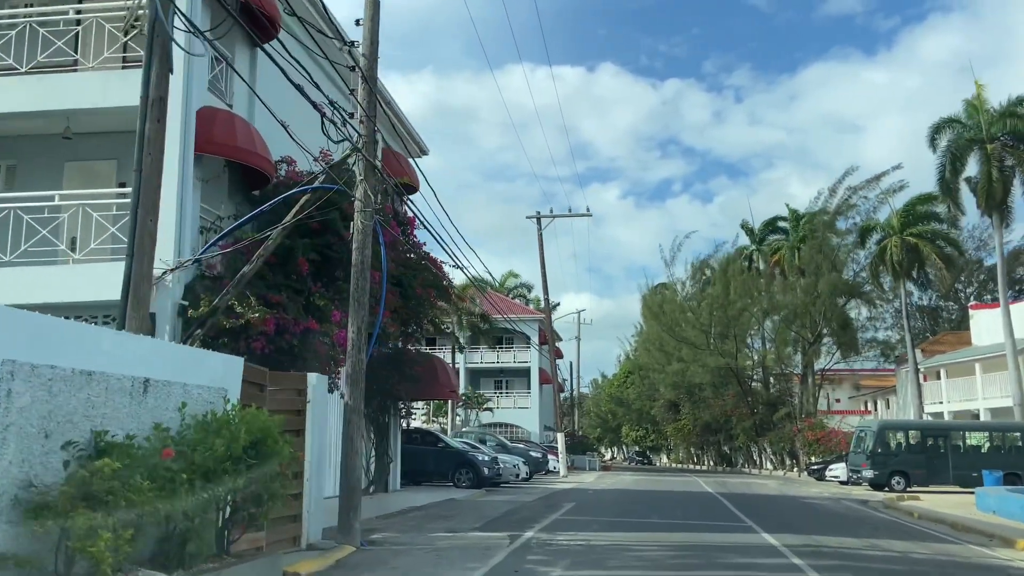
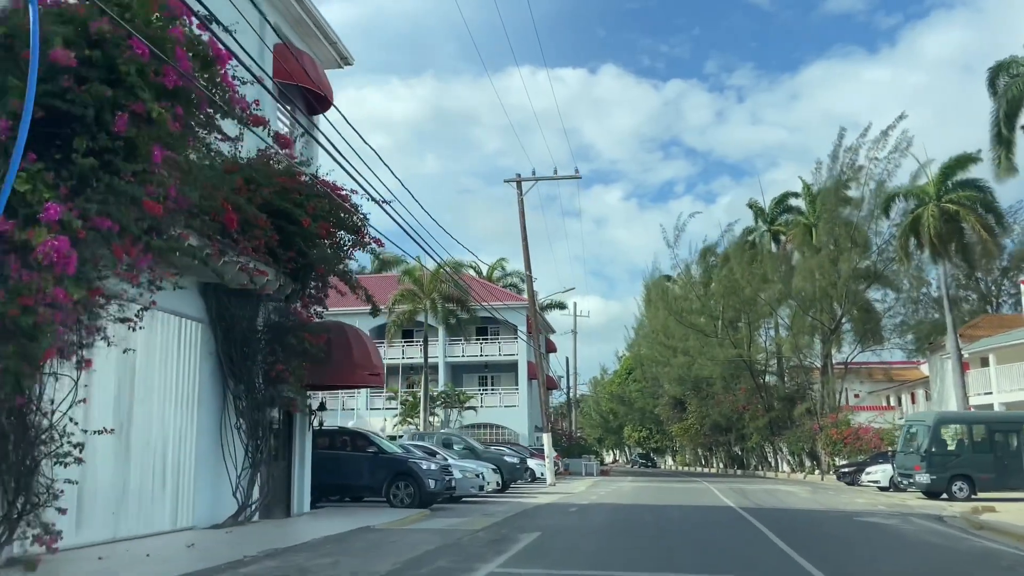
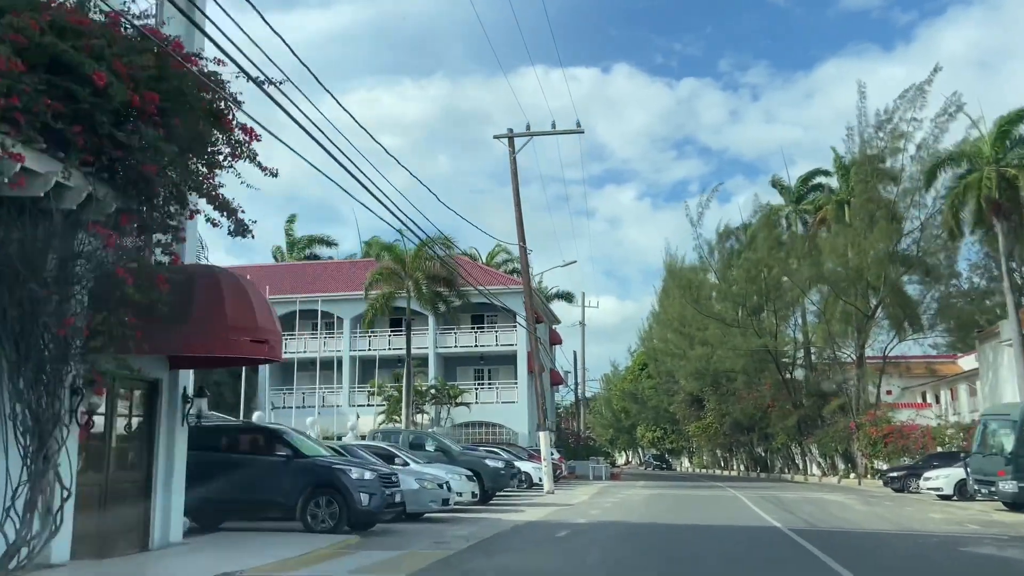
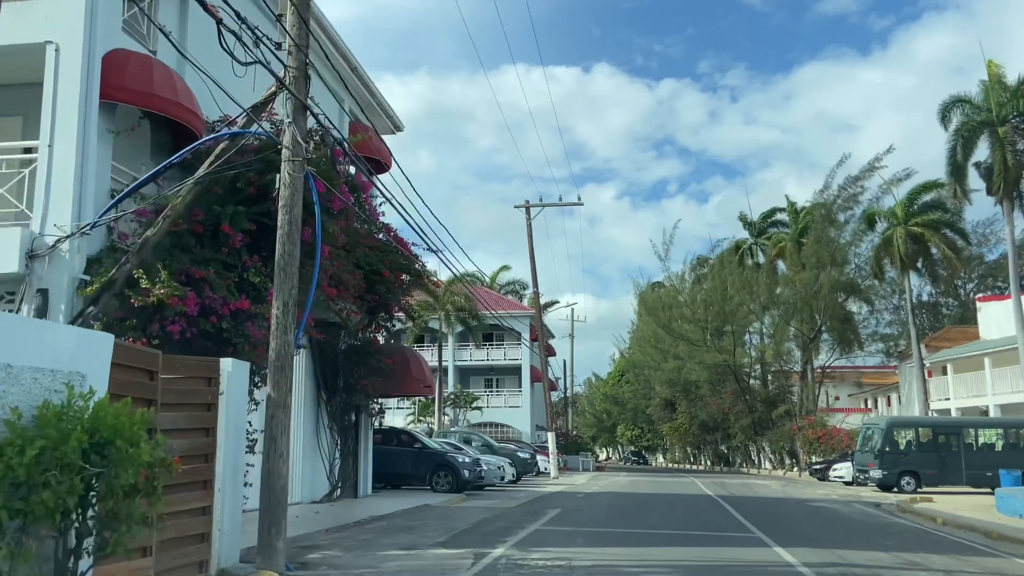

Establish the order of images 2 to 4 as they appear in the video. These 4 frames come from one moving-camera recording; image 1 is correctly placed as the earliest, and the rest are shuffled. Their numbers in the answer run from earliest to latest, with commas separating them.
4, 2, 3
